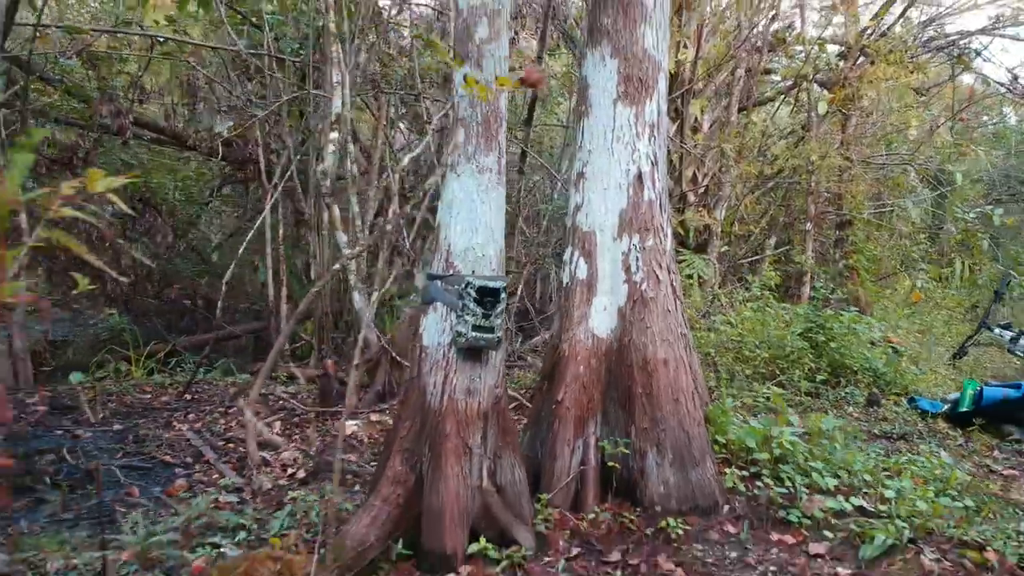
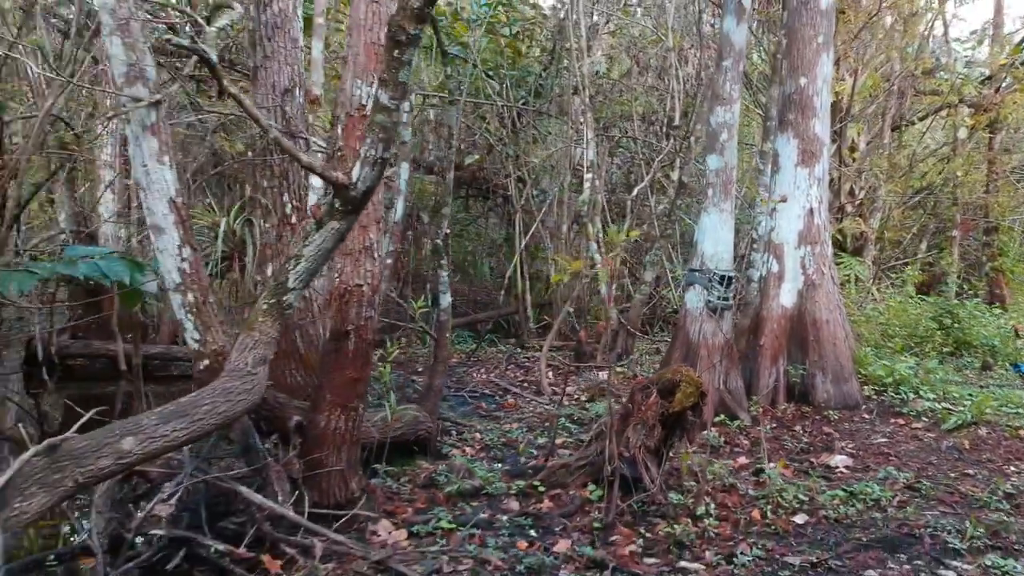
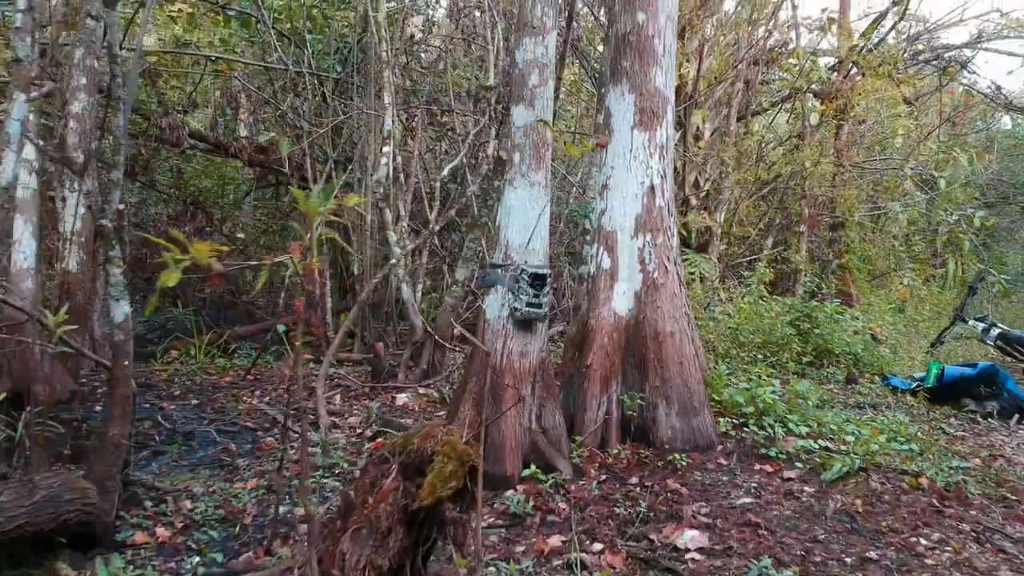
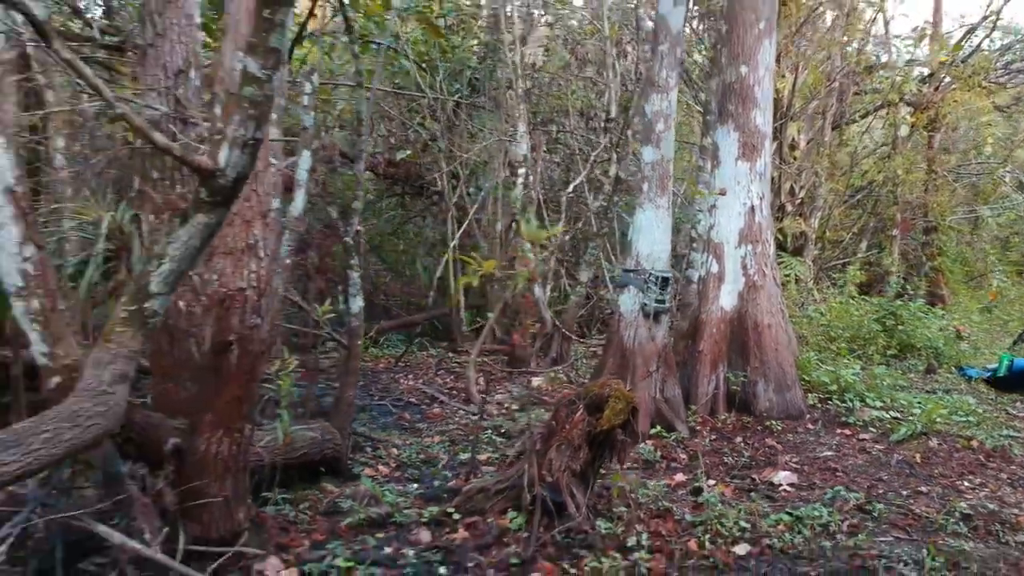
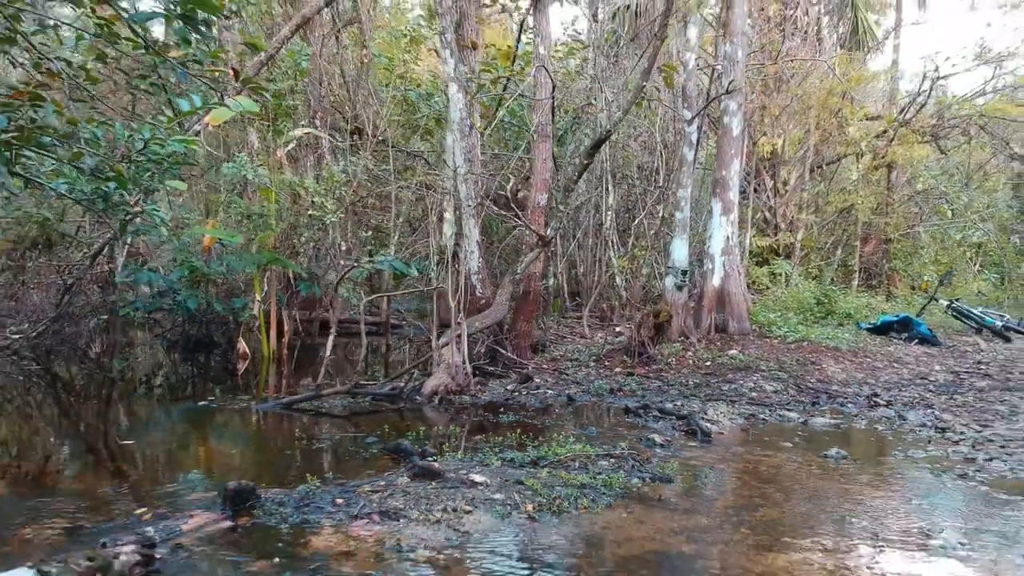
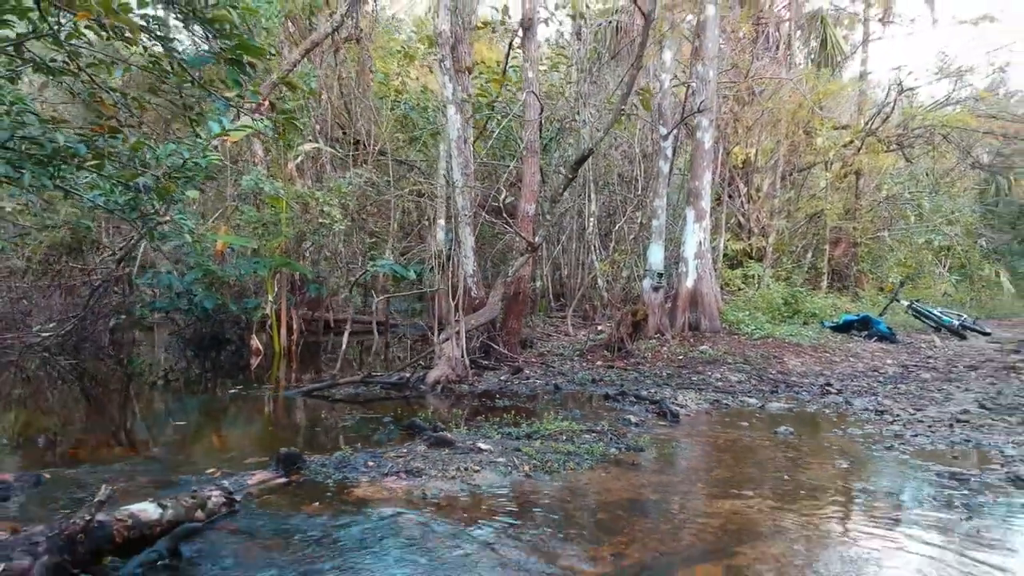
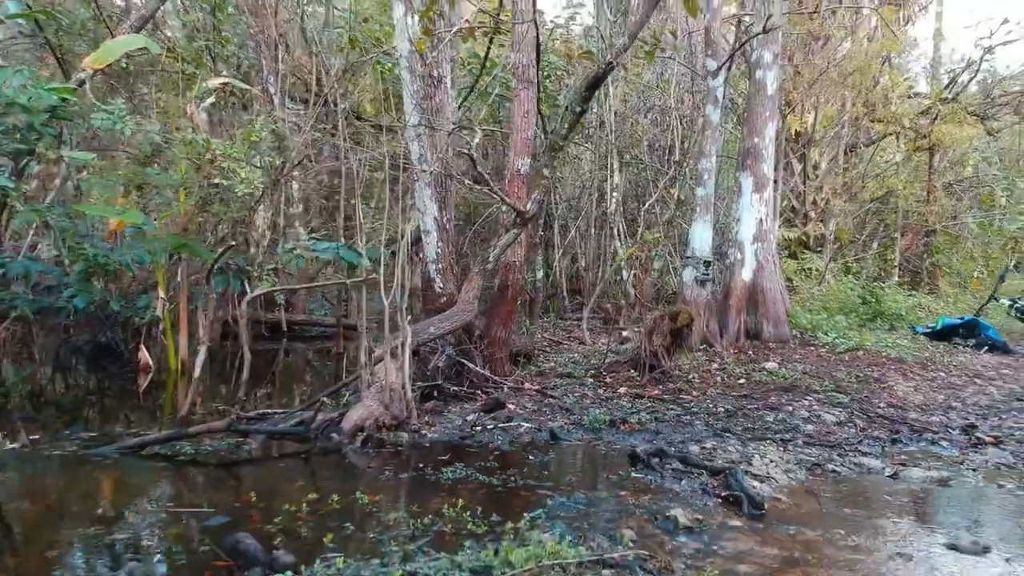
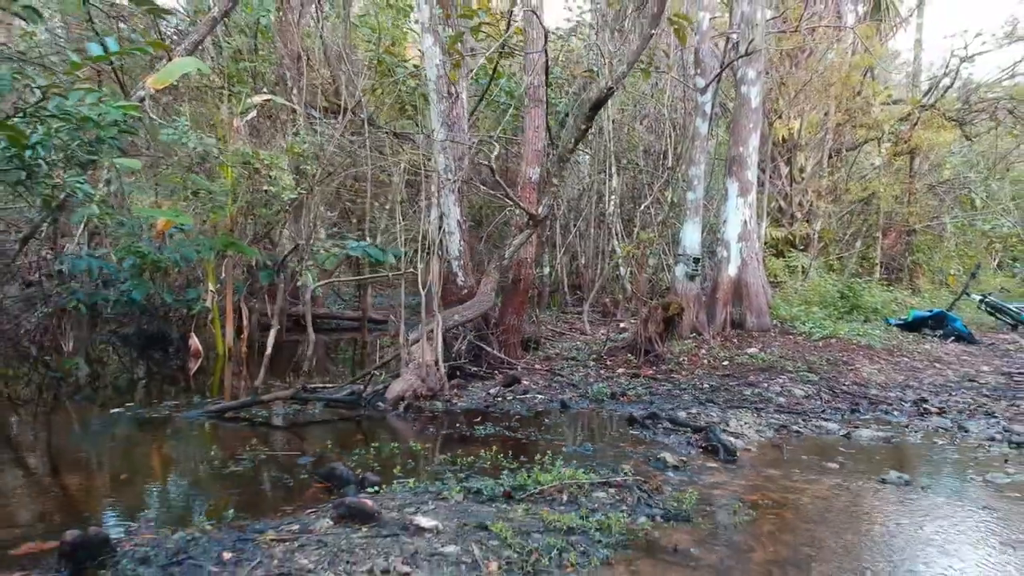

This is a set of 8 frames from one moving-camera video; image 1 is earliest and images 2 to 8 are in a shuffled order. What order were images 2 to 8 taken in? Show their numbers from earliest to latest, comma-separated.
3, 4, 2, 7, 8, 5, 6
